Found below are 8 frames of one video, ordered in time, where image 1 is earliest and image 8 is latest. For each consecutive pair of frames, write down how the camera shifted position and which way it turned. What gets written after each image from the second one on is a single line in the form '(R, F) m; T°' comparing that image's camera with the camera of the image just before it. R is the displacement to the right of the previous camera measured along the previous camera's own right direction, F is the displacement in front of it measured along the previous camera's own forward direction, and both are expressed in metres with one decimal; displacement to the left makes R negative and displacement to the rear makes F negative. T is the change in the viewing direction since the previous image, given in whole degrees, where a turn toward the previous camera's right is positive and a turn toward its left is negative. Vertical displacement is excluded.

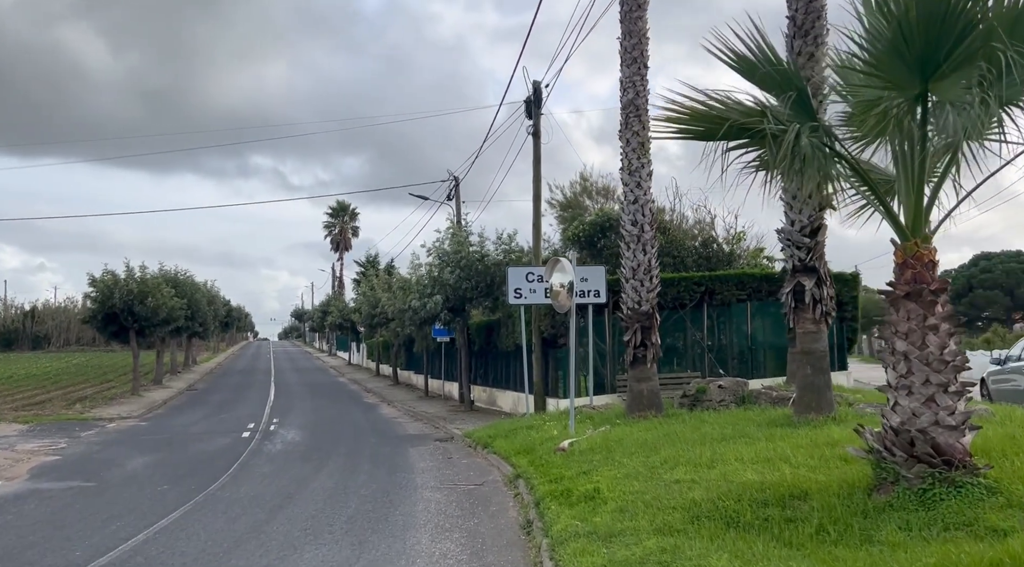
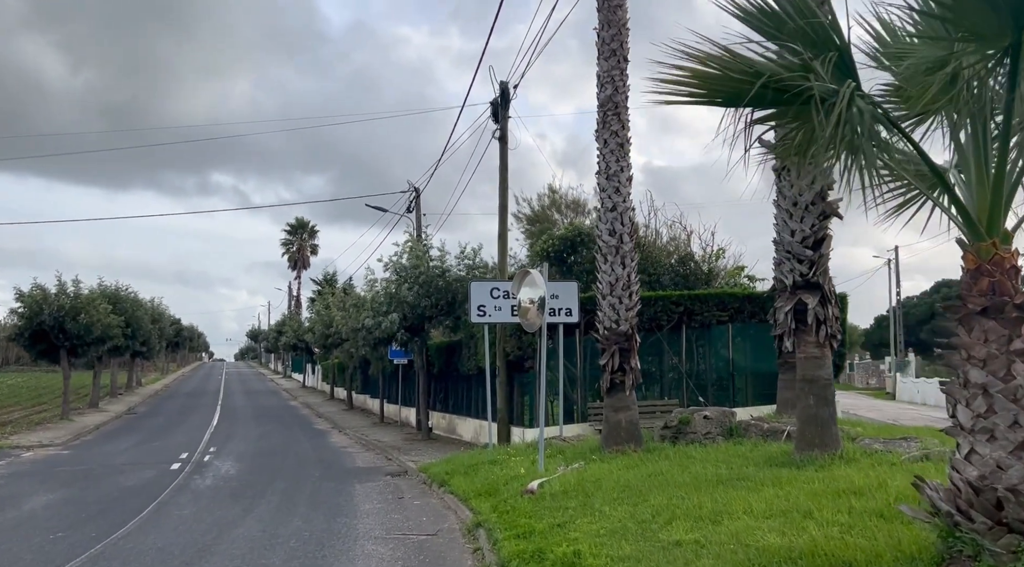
(0.0, +1.8) m; +2°
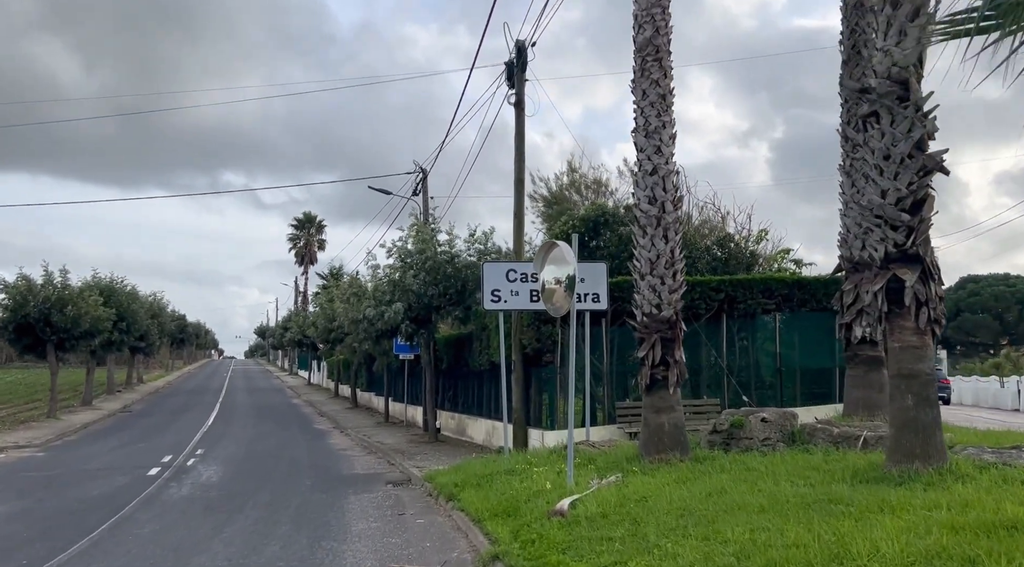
(-0.1, +2.2) m; -1°
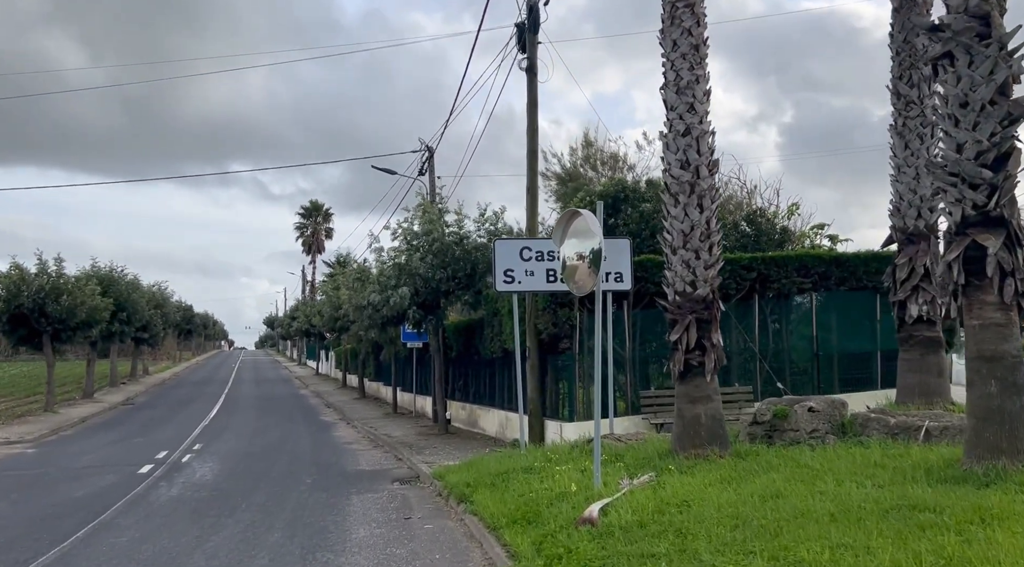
(-0.1, +1.2) m; -1°
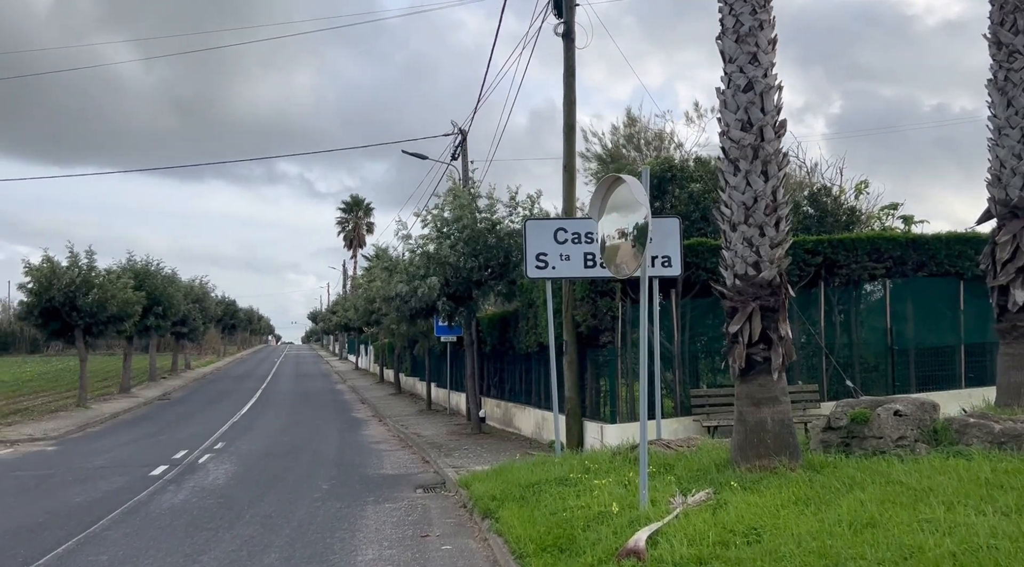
(+0.1, +1.5) m; -3°
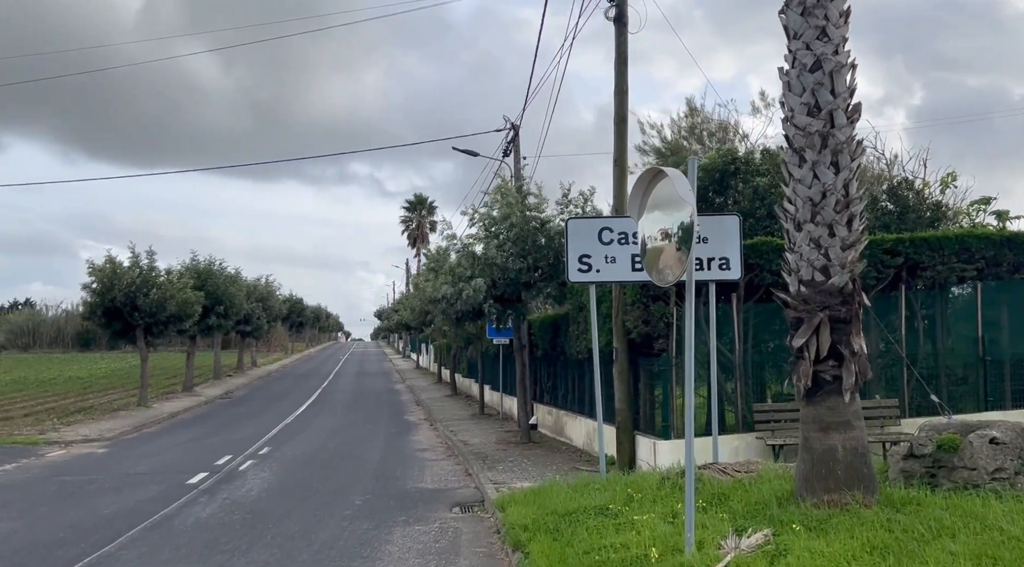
(+0.3, +0.9) m; -4°
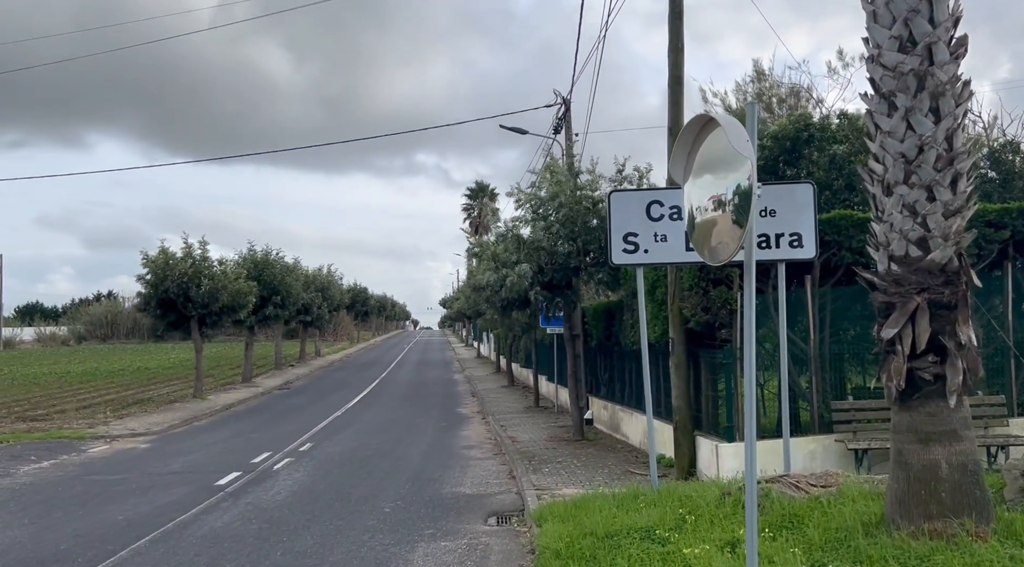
(+0.3, +1.3) m; -4°
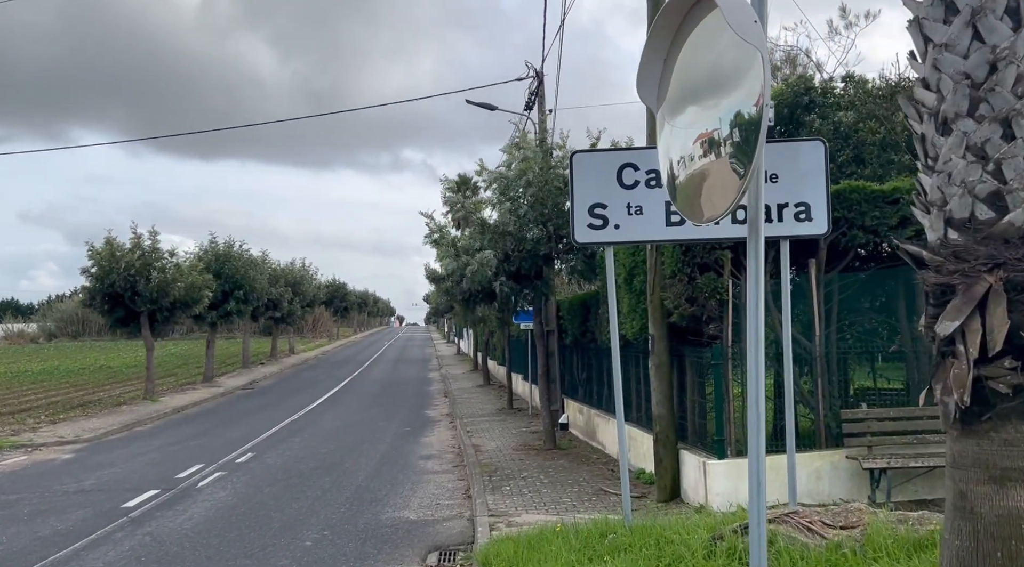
(+0.4, +1.9) m; +1°
